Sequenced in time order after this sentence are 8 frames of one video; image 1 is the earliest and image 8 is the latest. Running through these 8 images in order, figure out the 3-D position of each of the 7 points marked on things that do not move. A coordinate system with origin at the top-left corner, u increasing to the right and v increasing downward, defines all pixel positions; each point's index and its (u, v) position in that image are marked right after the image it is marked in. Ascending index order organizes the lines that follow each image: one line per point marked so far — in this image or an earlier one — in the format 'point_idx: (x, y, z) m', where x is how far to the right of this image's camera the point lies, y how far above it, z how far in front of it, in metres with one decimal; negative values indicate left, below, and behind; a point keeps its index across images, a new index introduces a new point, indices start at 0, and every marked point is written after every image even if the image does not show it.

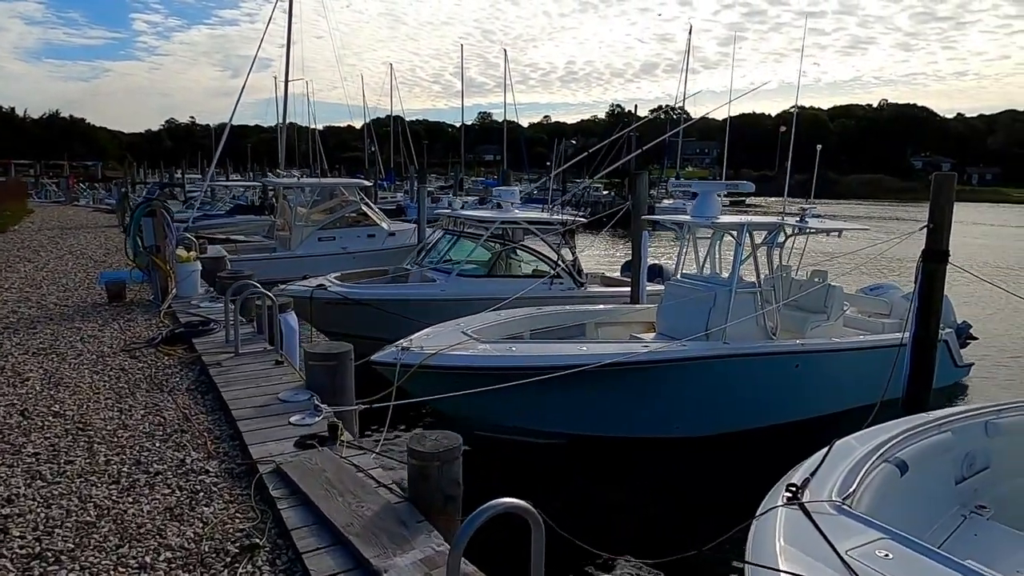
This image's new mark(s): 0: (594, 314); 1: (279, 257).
0: (+1.1, -0.3, +8.3) m
1: (-5.6, +0.8, +16.1) m
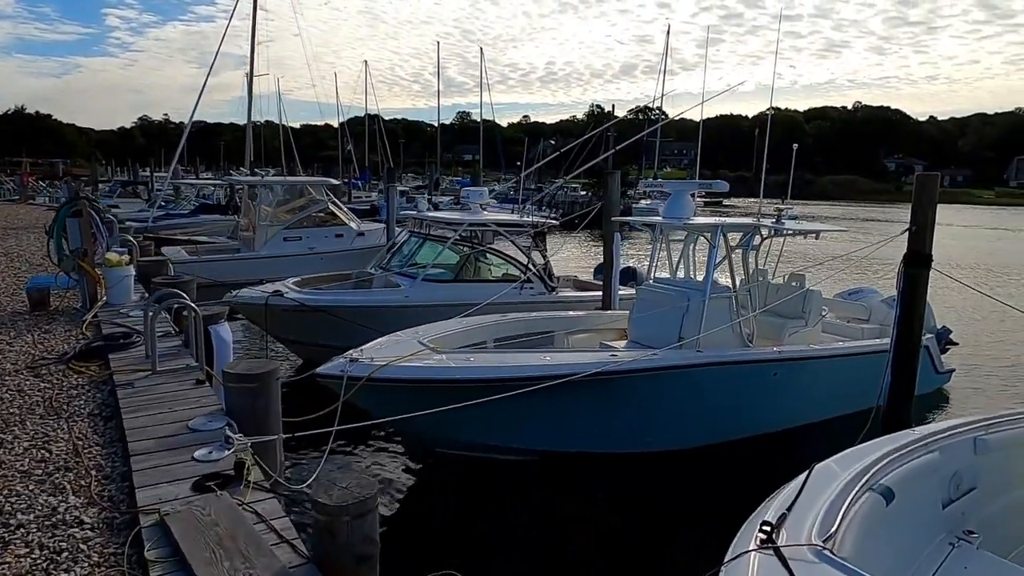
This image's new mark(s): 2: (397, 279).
0: (+0.6, -0.4, +7.9) m
1: (-6.3, +0.7, +15.4) m
2: (-1.8, +0.1, +10.2) m
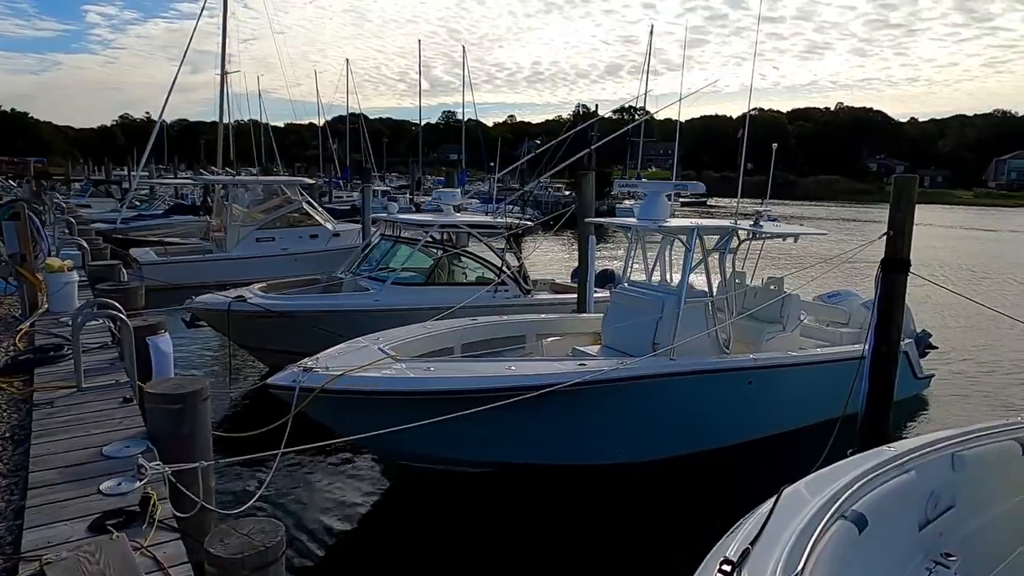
0: (+0.3, -0.4, +7.6) m
1: (-6.8, +0.7, +15.0) m
2: (-2.2, +0.1, +9.9) m
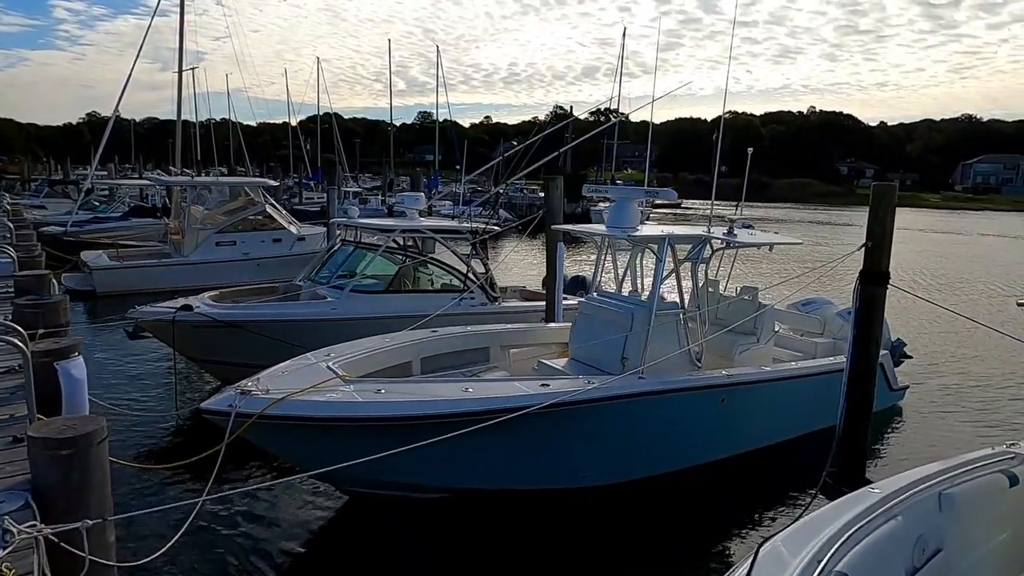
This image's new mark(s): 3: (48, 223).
0: (-0.1, -0.6, +7.2) m
1: (-7.5, +0.5, +14.4) m
2: (-2.7, 0.0, +9.4) m
3: (-14.0, +1.9, +19.8) m
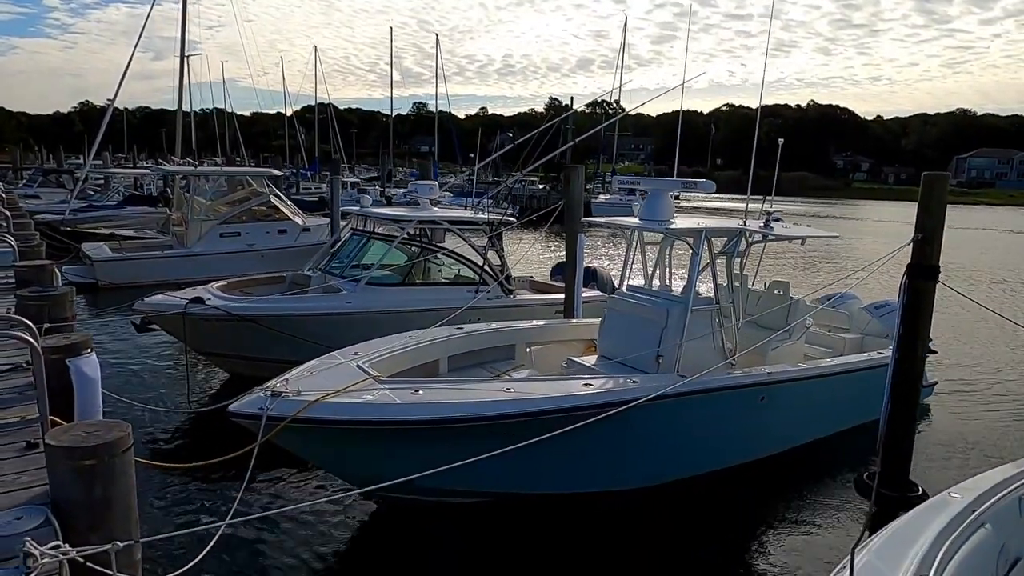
0: (+0.1, -0.5, +6.9) m
1: (-7.3, +0.7, +14.0) m
2: (-2.4, +0.1, +9.1) m
3: (-13.8, +2.2, +19.4) m
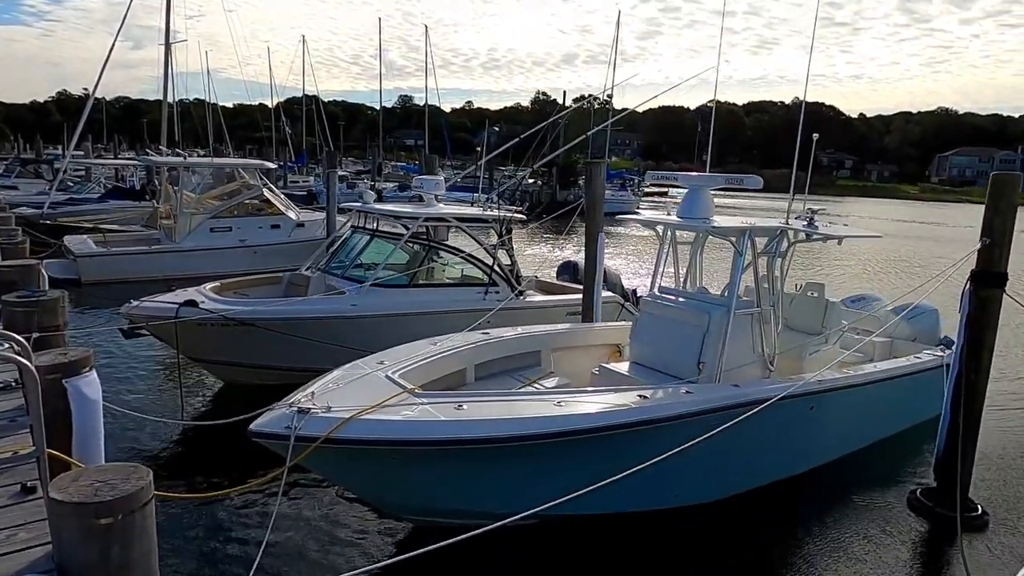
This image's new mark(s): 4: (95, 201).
0: (+0.4, -0.5, +6.5) m
1: (-7.2, +0.8, +13.4) m
2: (-2.2, +0.1, +8.6) m
3: (-13.8, +2.3, +18.6) m
4: (-11.9, +2.5, +19.0) m
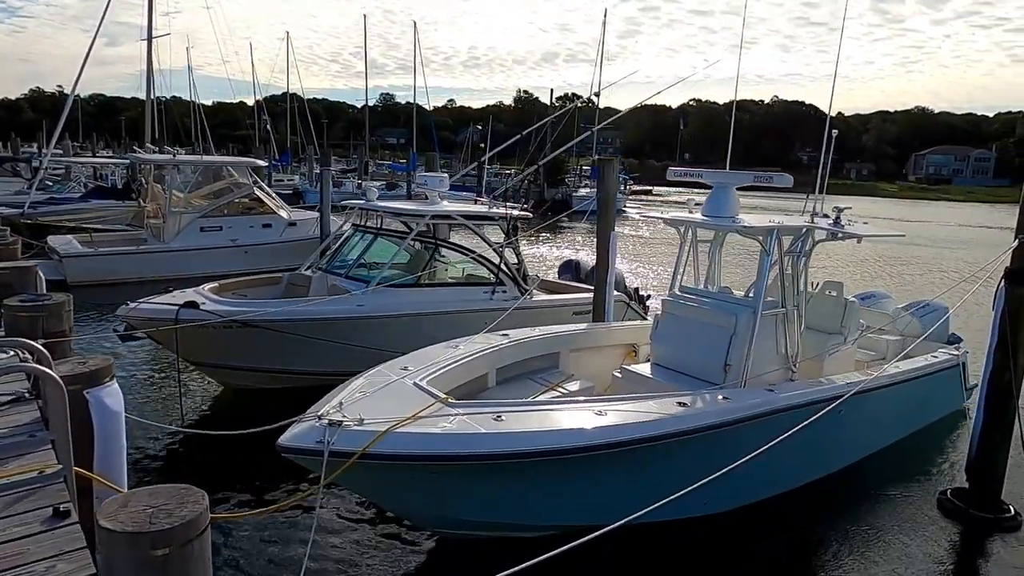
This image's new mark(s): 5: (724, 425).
0: (+0.5, -0.5, +6.3) m
1: (-7.2, +0.7, +13.1) m
2: (-2.1, +0.1, +8.4) m
3: (-14.0, +2.3, +18.0) m
4: (-12.1, +2.5, +18.5) m
5: (+1.4, -0.9, +4.5) m
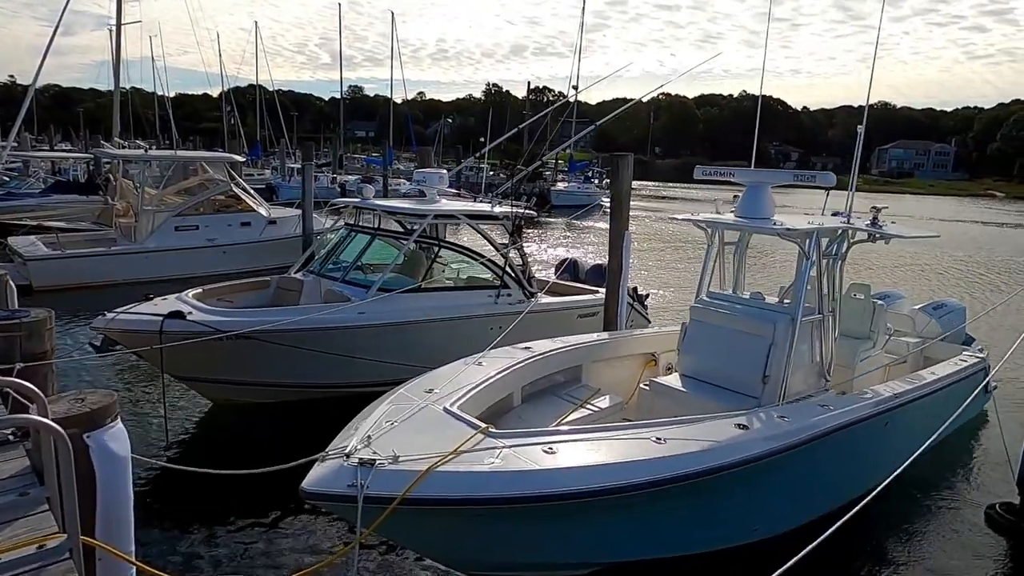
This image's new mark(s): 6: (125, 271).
0: (+0.7, -0.6, +6.0) m
1: (-7.3, +0.7, +12.3) m
2: (-2.1, 0.0, +7.8) m
3: (-14.4, +2.2, +17.0) m
4: (-12.5, +2.4, +17.5) m
5: (+1.7, -1.0, +4.2) m
6: (-7.3, +0.3, +12.5) m
